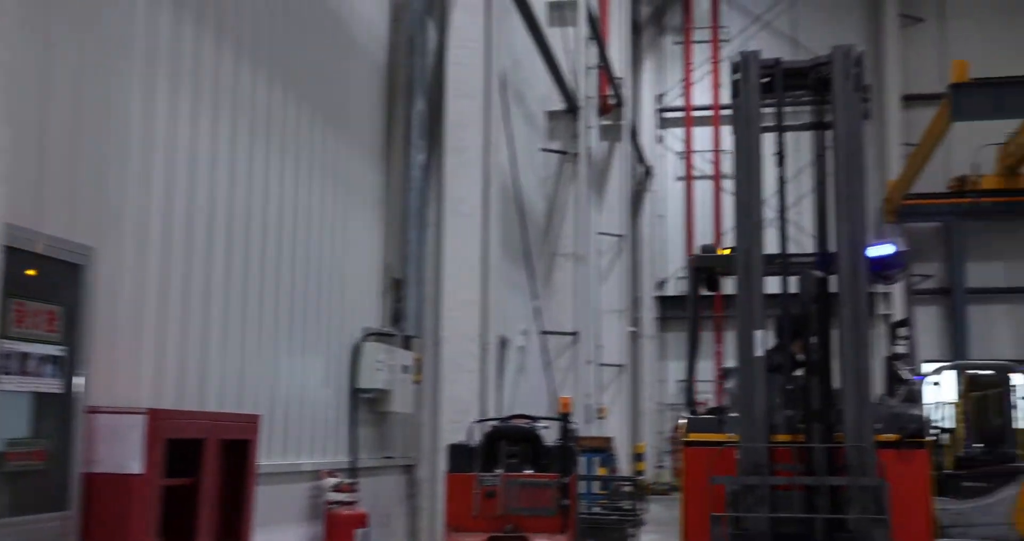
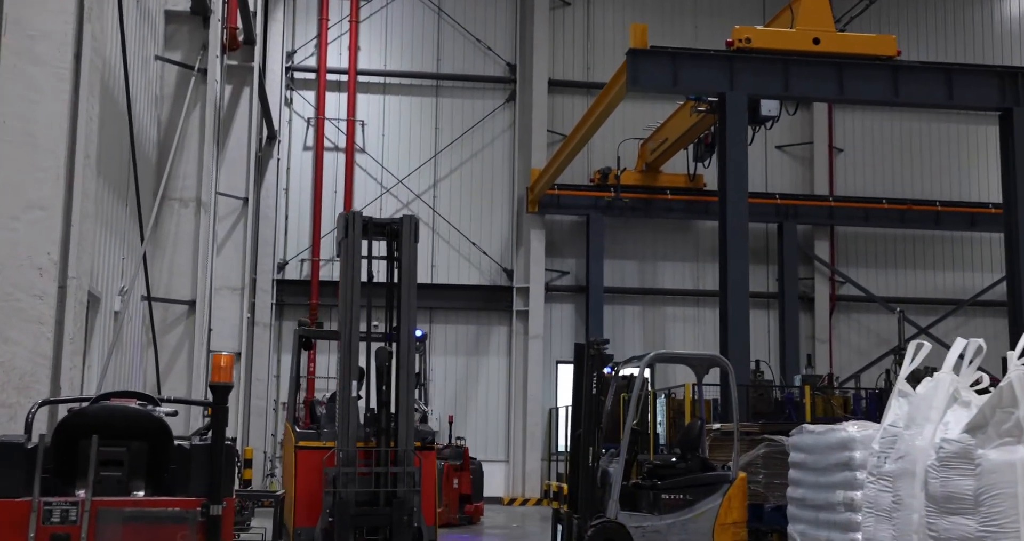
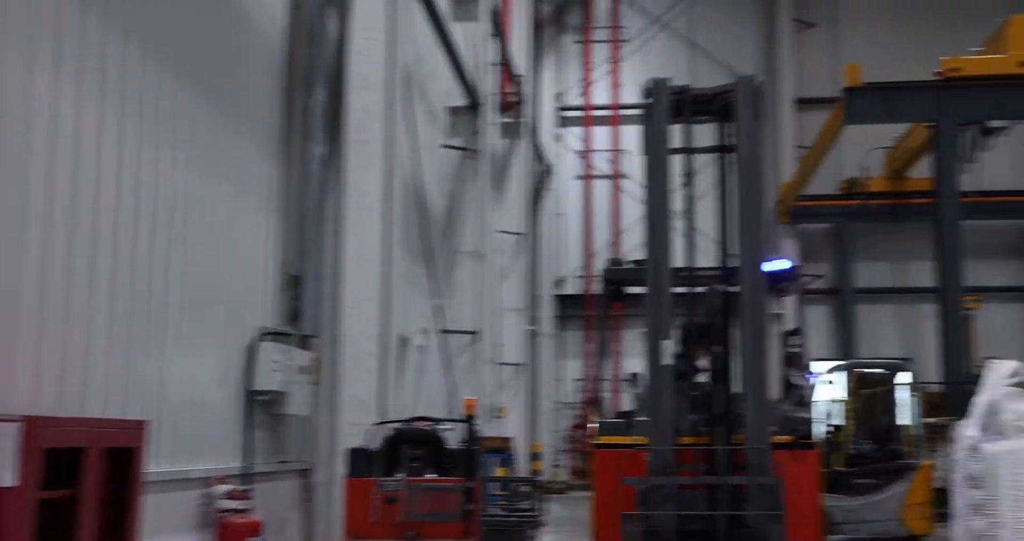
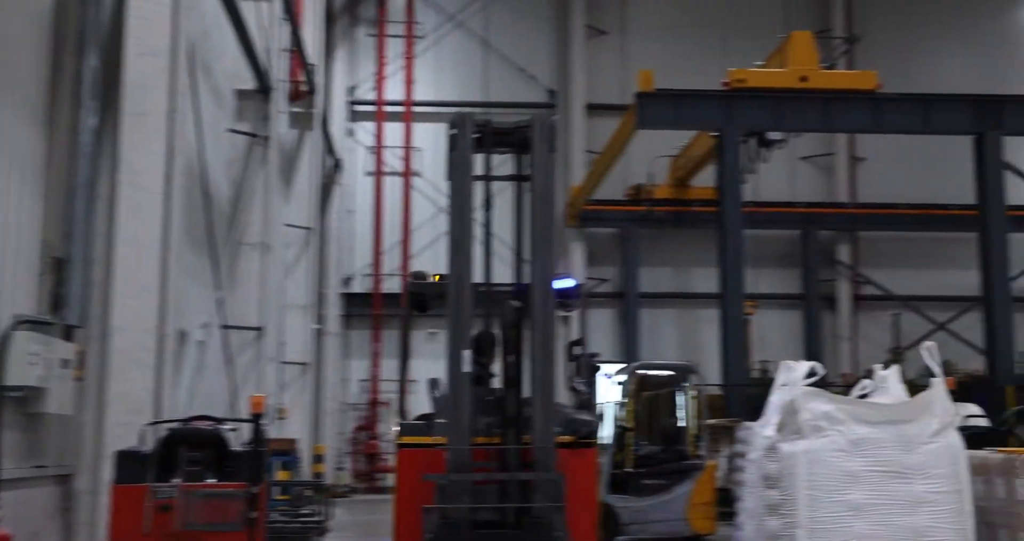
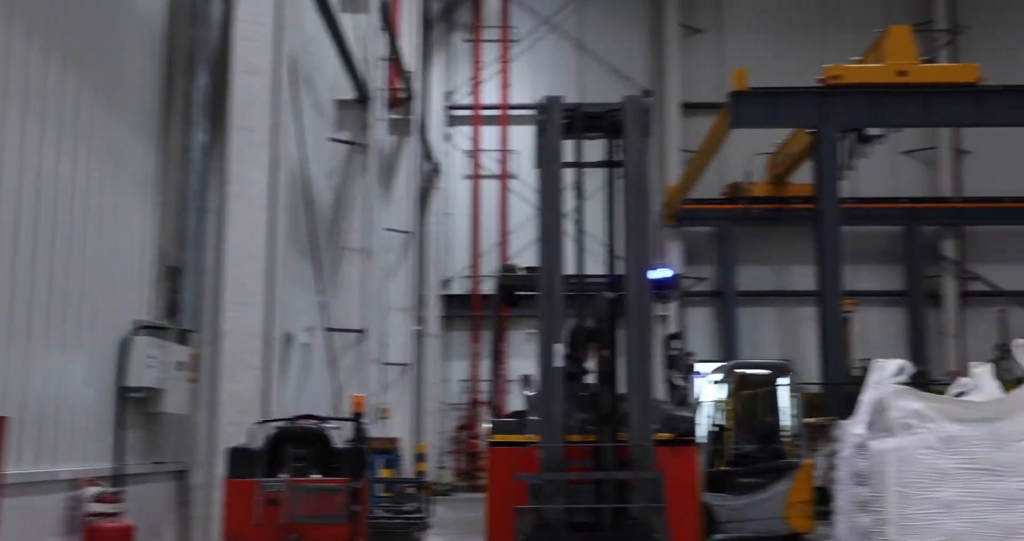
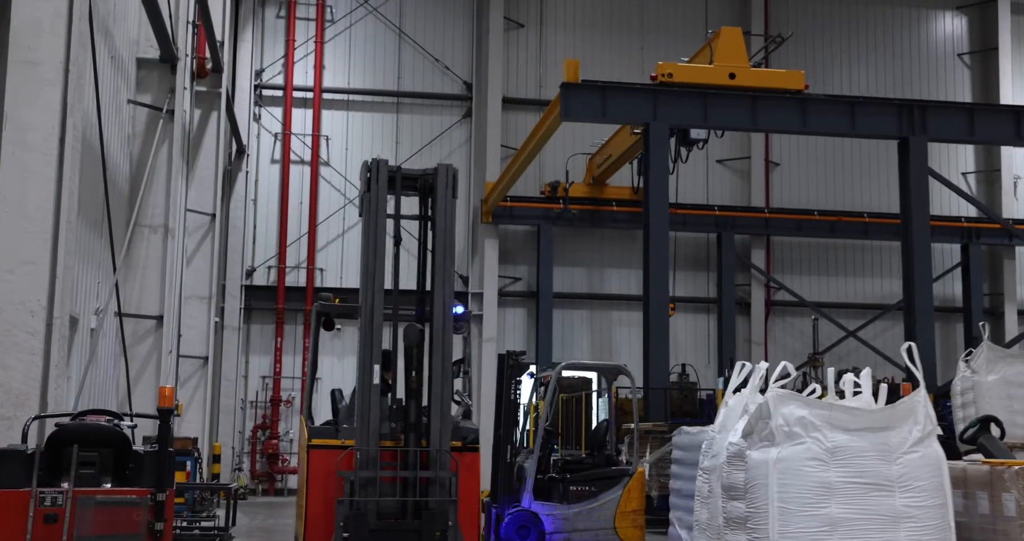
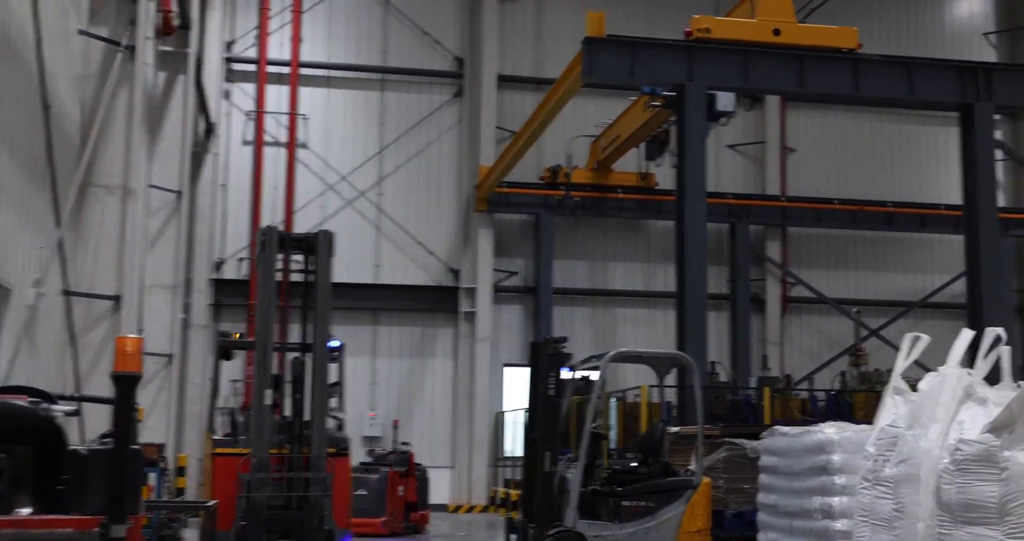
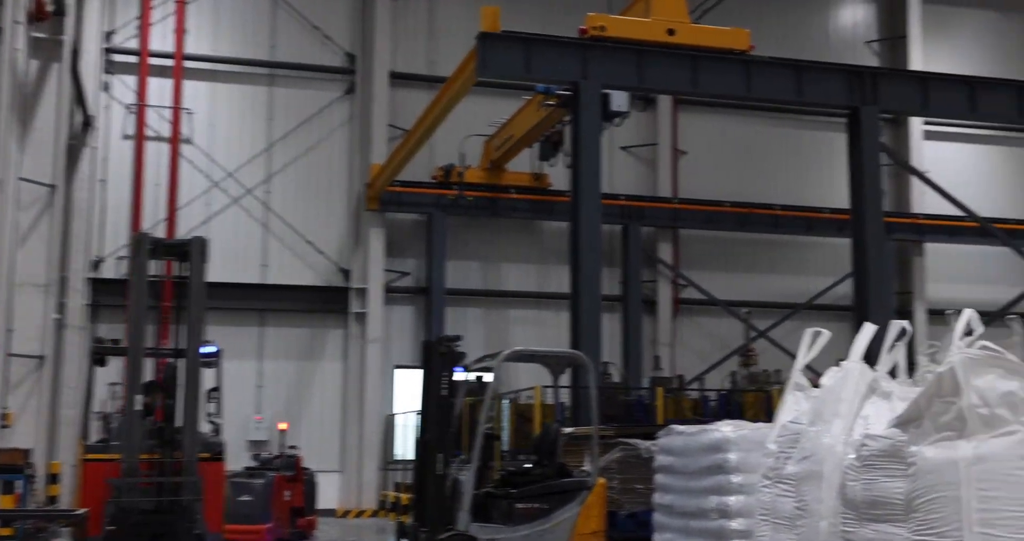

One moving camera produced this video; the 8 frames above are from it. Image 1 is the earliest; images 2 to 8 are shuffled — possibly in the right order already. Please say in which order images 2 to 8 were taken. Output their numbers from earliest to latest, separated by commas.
3, 5, 4, 6, 2, 7, 8
